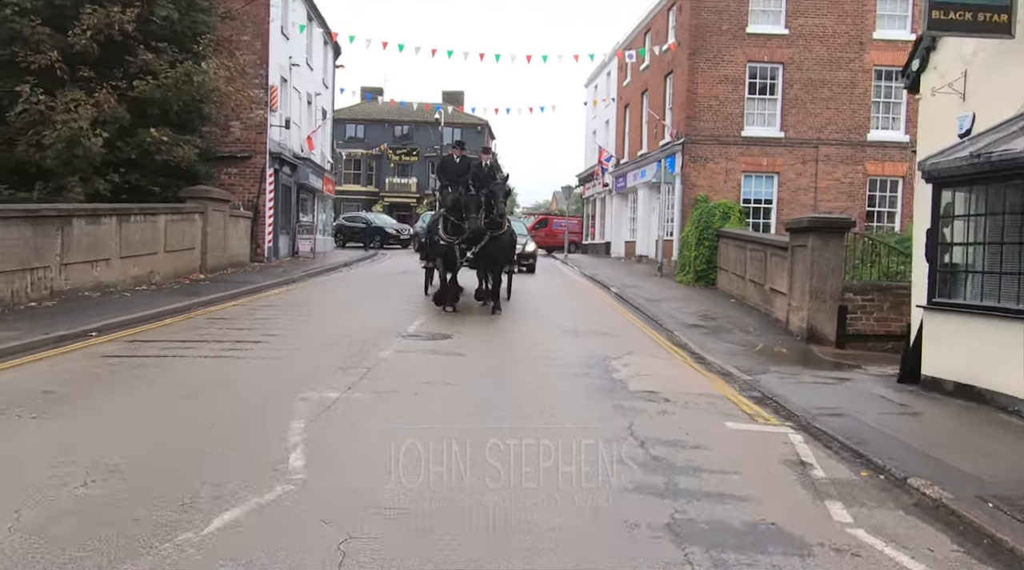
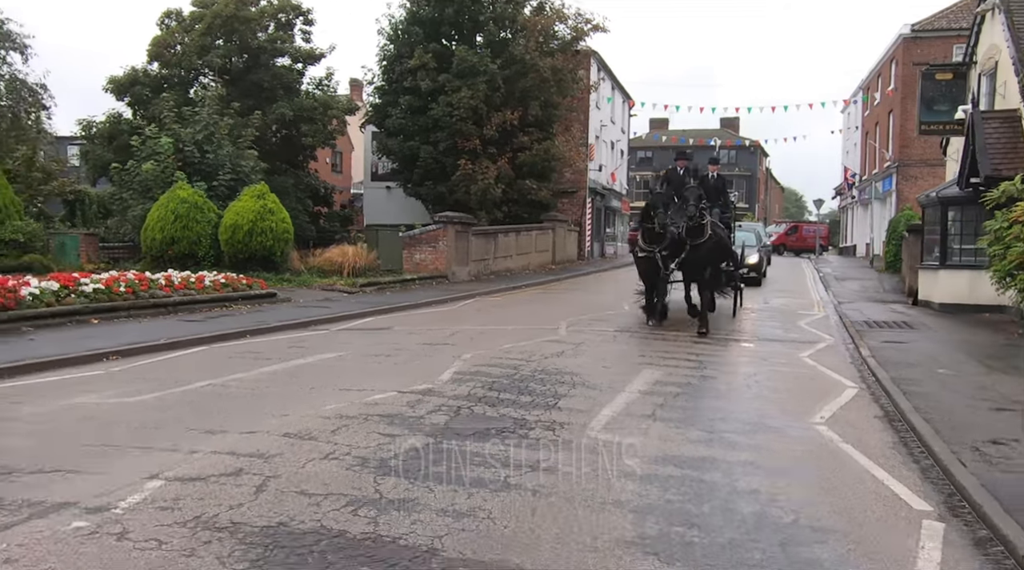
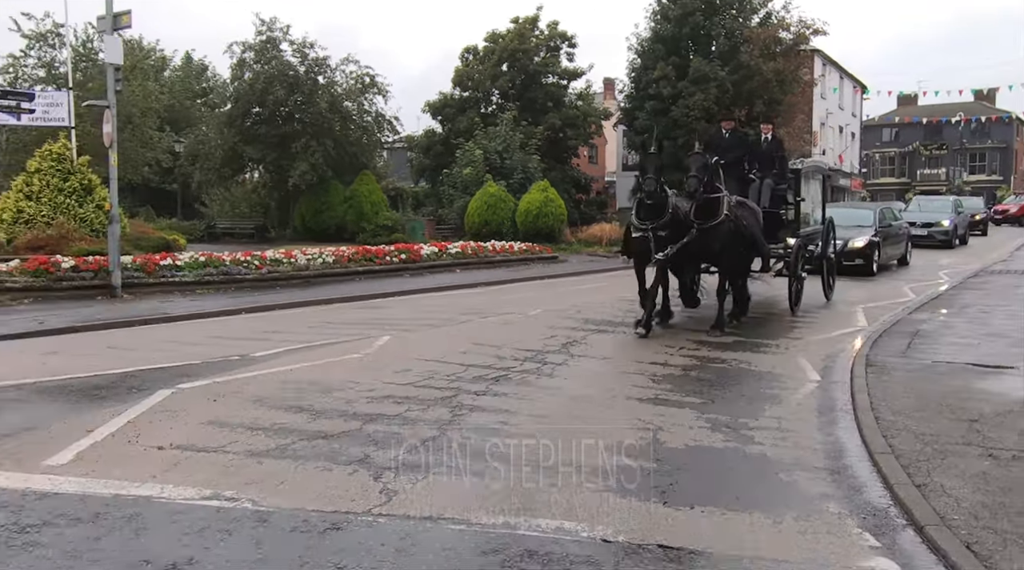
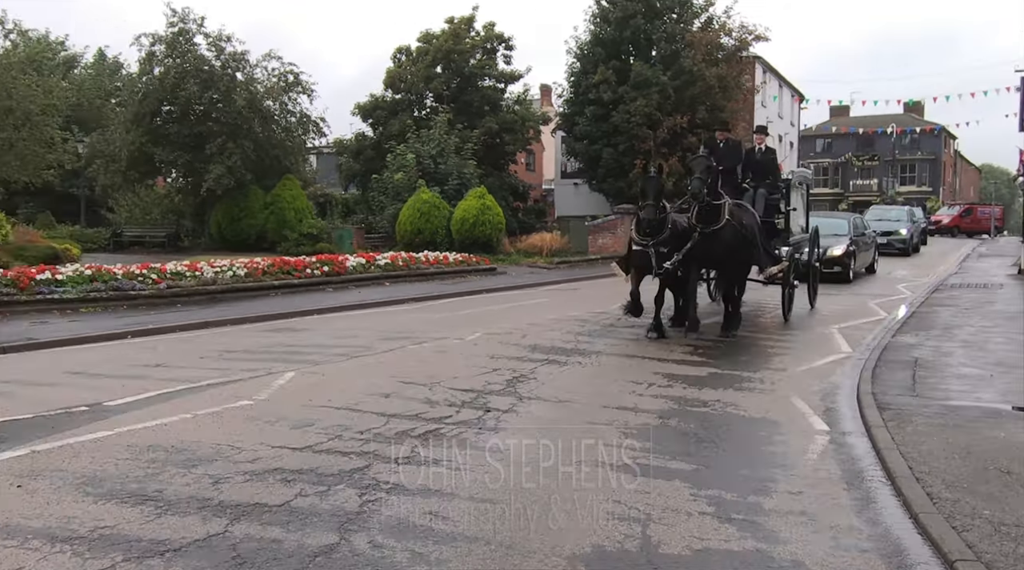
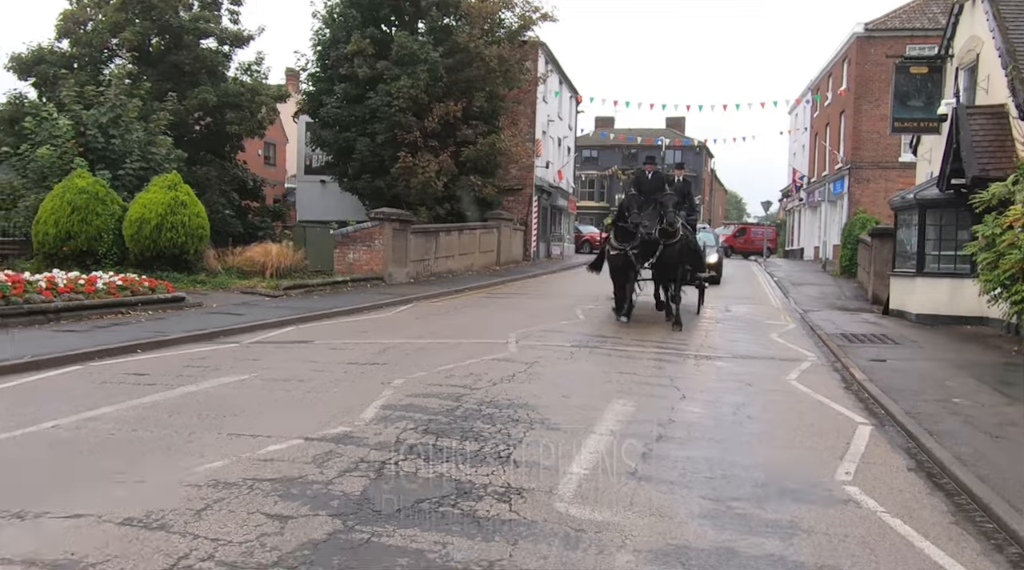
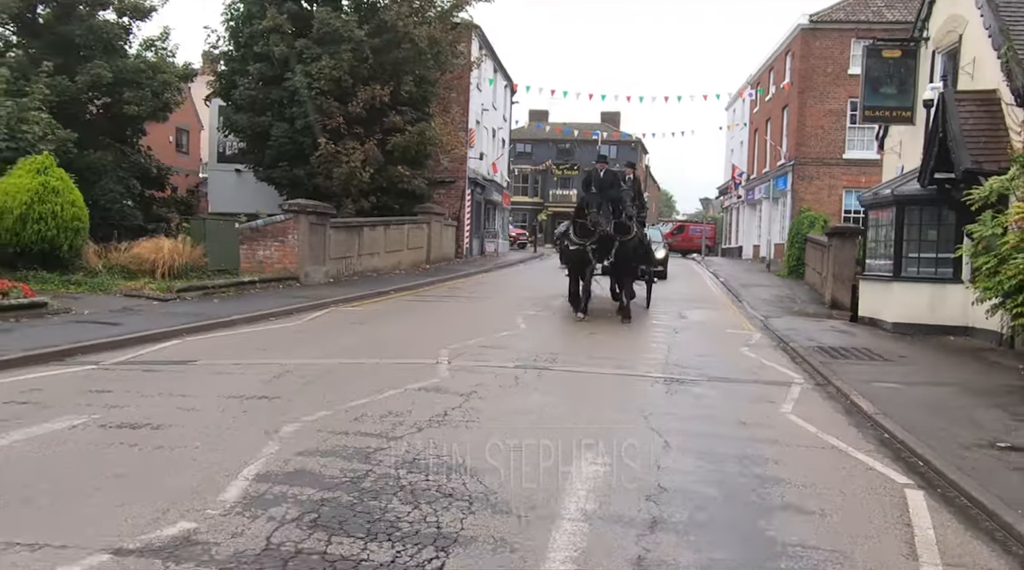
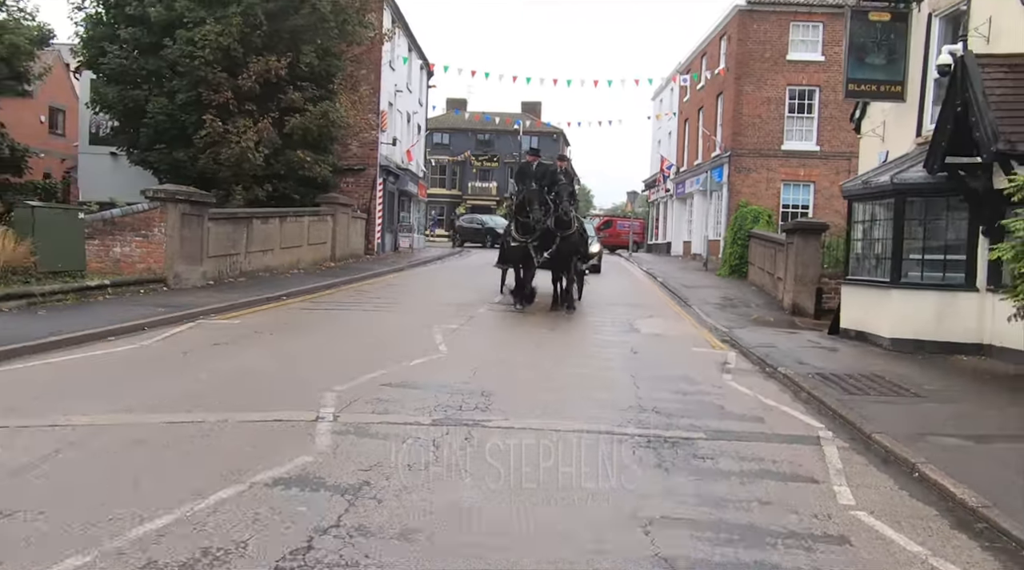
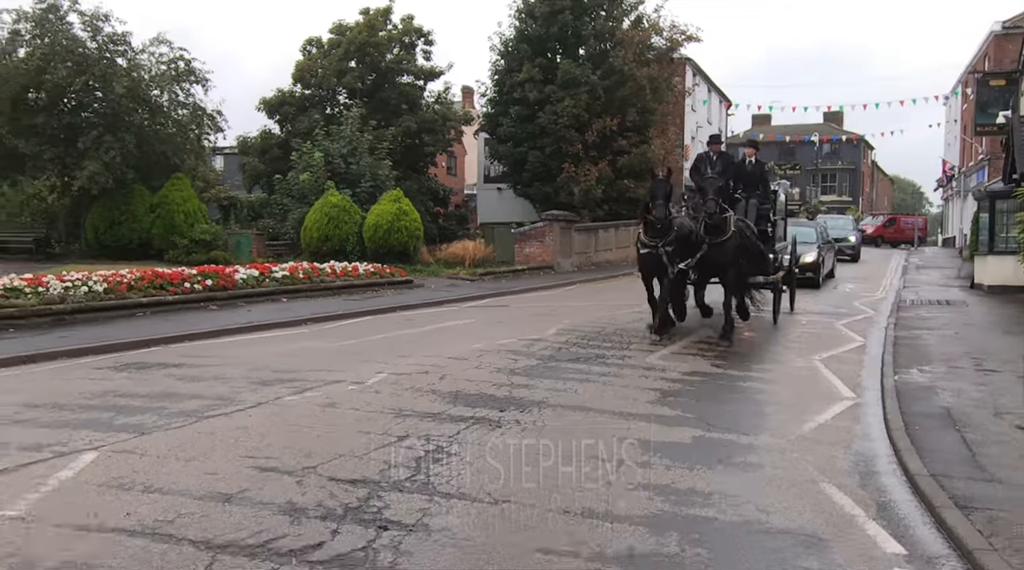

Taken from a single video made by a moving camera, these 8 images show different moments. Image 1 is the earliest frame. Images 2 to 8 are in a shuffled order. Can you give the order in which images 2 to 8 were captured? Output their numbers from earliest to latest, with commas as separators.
7, 6, 5, 2, 8, 4, 3
